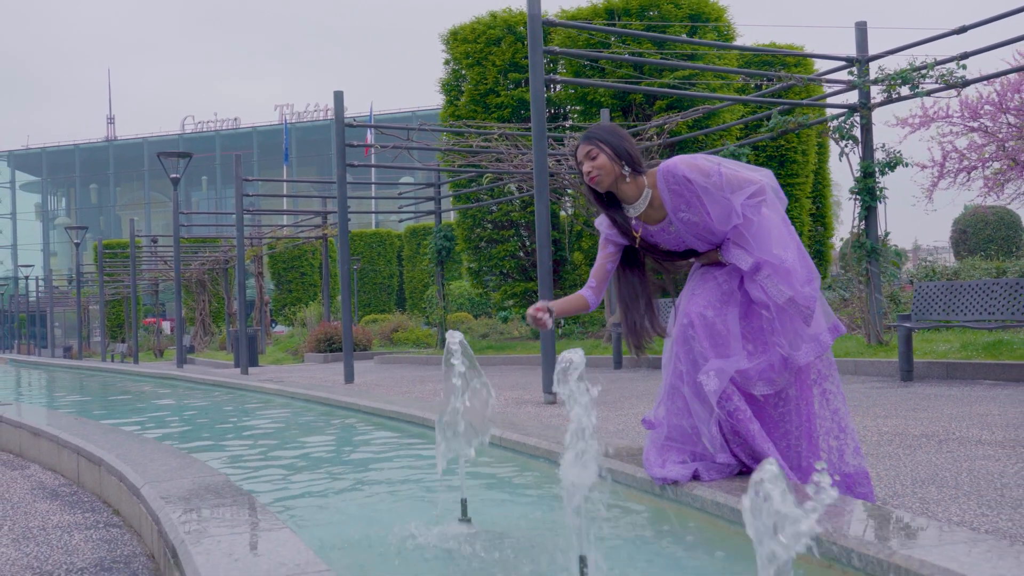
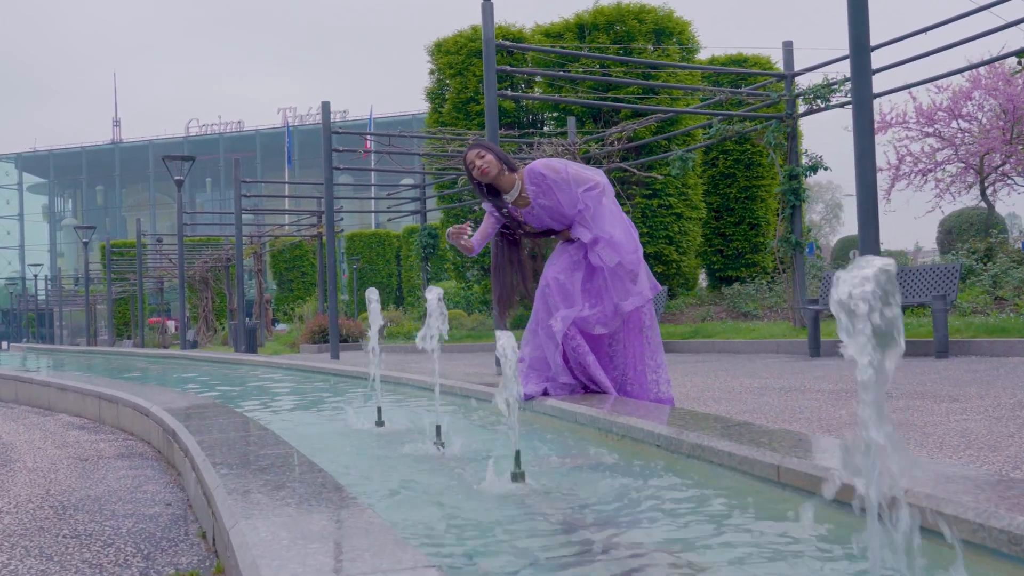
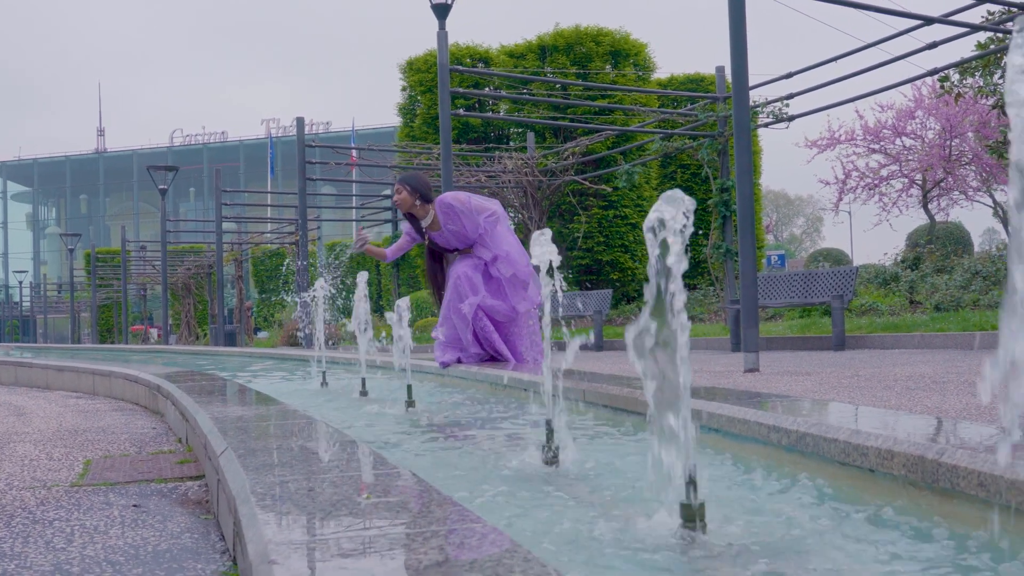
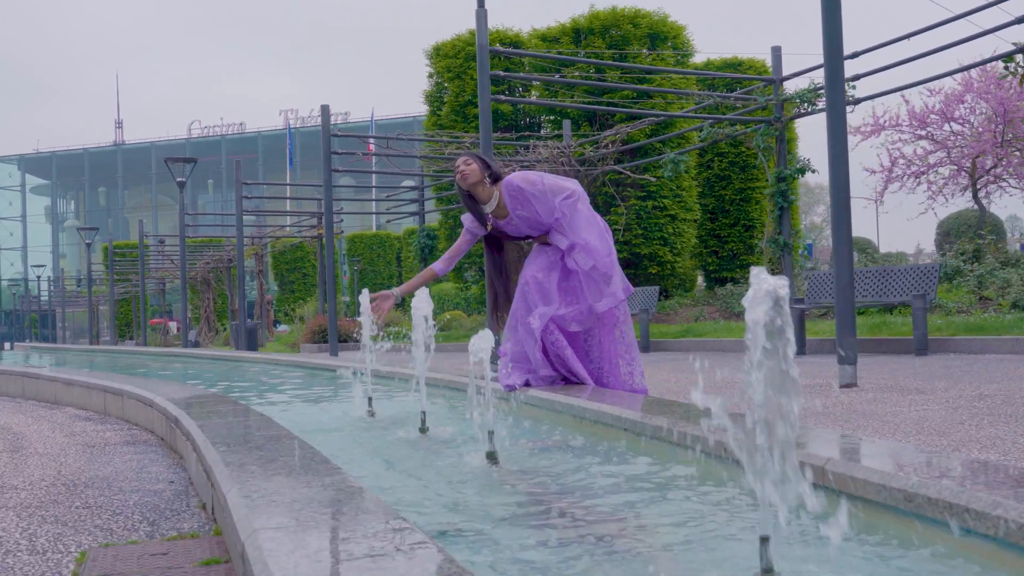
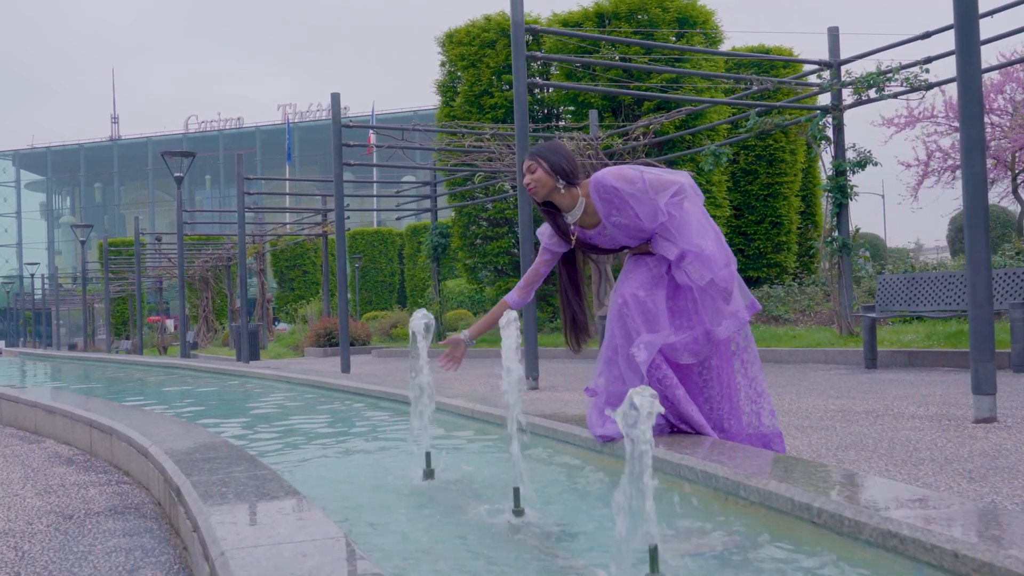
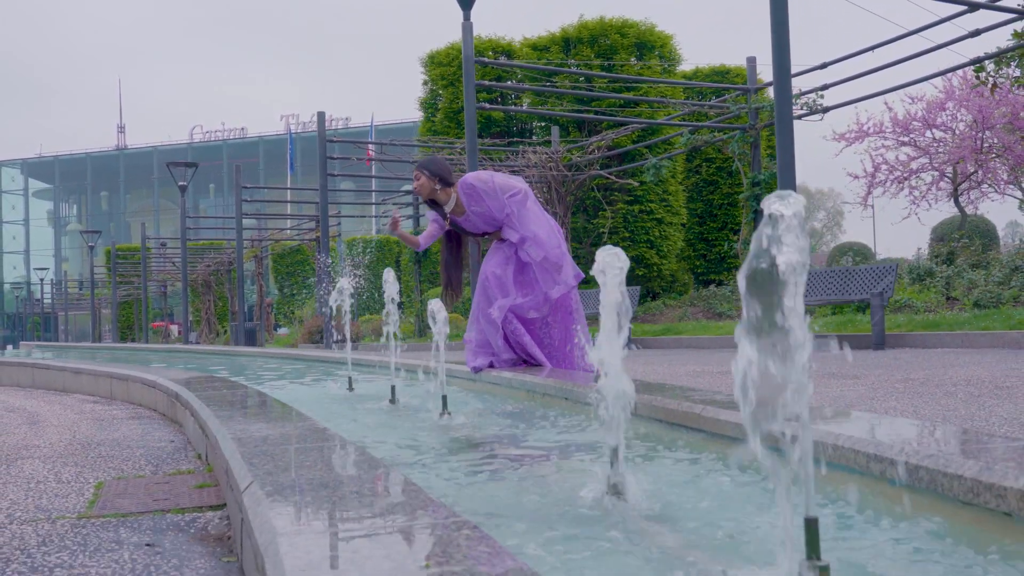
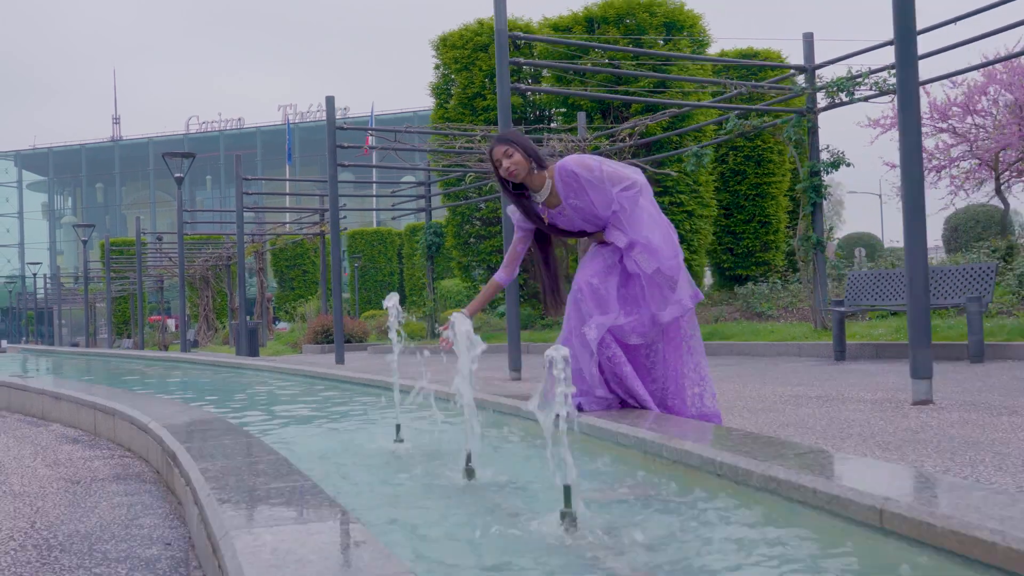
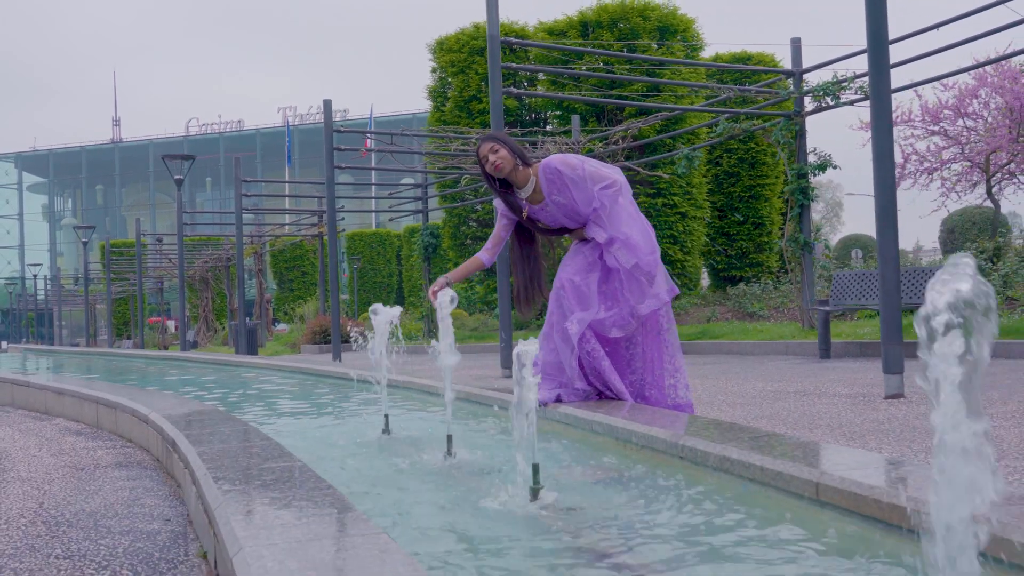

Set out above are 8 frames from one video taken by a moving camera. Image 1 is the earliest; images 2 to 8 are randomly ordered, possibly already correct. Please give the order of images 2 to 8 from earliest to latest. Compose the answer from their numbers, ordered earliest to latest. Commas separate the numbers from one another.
7, 5, 8, 4, 2, 6, 3
